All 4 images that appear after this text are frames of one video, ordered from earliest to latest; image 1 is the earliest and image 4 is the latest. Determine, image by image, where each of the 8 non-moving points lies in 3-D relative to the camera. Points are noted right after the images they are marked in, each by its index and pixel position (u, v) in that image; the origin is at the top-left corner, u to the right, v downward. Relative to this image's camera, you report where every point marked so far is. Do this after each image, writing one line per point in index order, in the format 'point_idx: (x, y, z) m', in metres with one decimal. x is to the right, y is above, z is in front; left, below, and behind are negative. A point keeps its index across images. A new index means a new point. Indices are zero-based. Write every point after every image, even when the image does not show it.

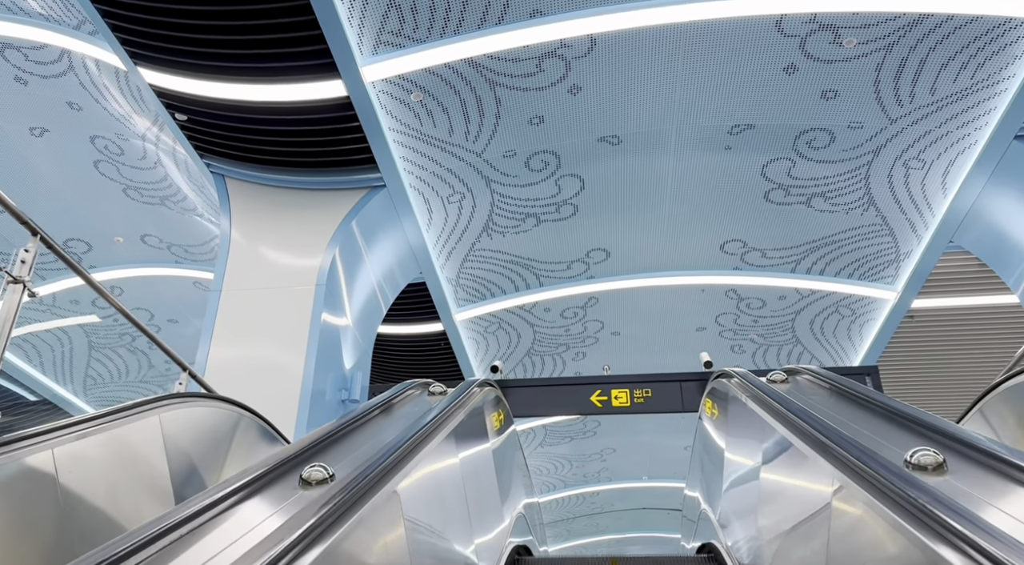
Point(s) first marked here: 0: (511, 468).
0: (-0.1, -1.2, +4.5) m
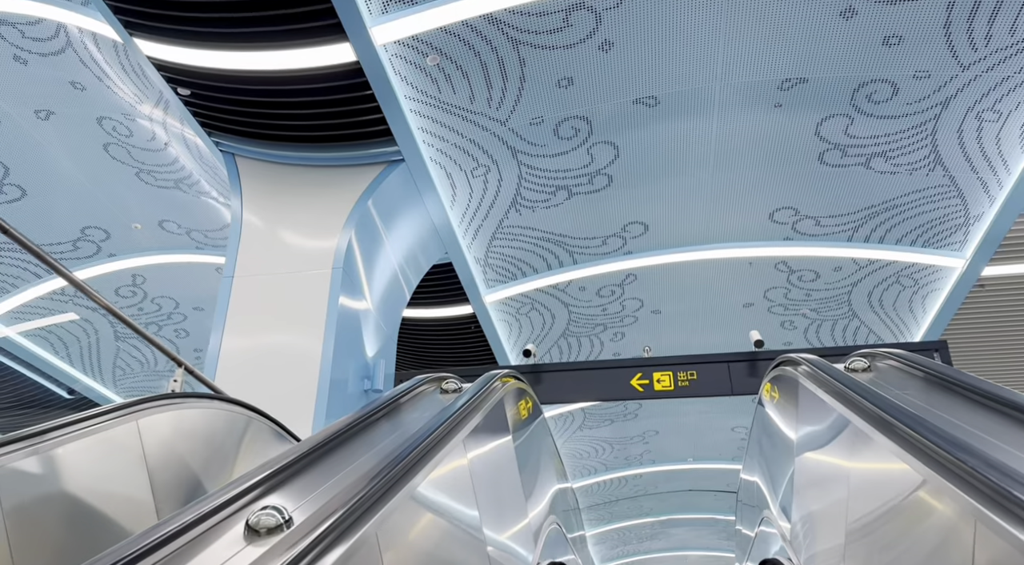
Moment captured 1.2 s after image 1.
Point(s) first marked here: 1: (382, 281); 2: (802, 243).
0: (+0.1, -1.1, +4.1) m
1: (-1.0, 0.0, +5.4) m
2: (+2.9, +0.4, +6.9) m
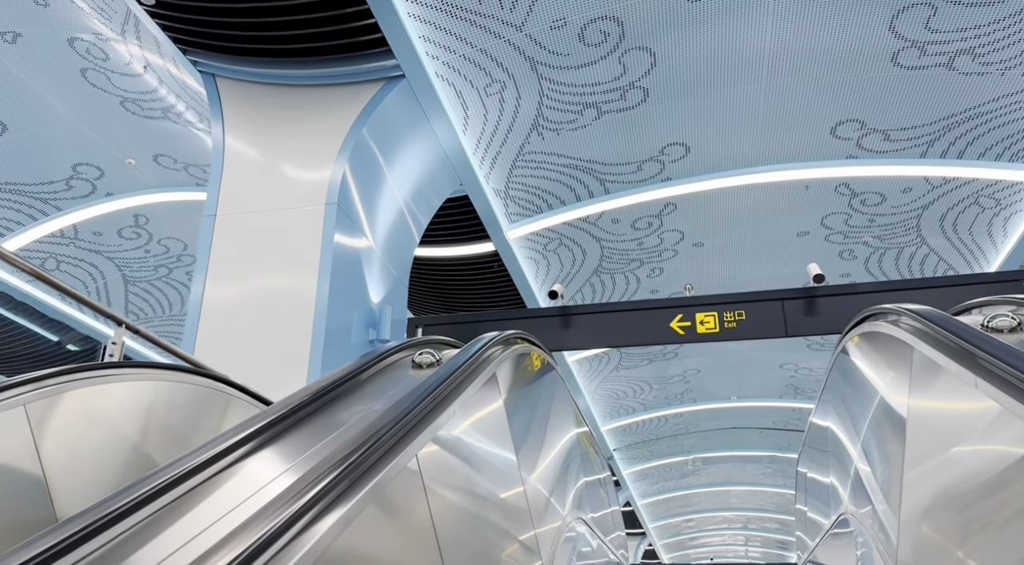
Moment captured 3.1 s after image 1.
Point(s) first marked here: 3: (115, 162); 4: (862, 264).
0: (+0.3, -0.7, +3.5) m
1: (-0.9, +0.4, +4.8) m
2: (+3.1, +1.1, +6.1) m
3: (-3.6, +1.1, +6.3) m
4: (+3.8, +0.2, +7.6) m
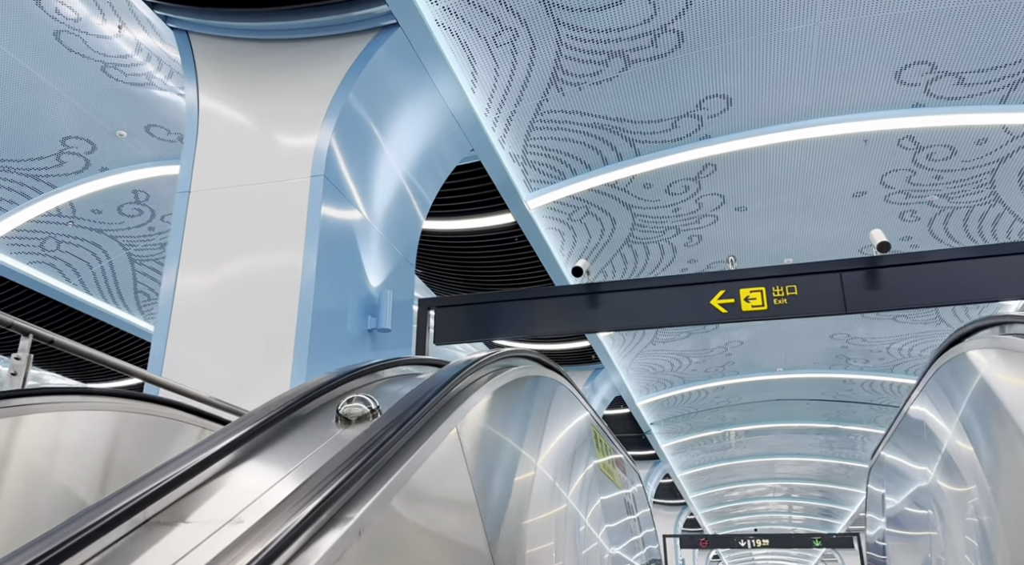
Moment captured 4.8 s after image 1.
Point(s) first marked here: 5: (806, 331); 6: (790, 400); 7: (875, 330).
0: (+0.3, -0.6, +3.0) m
1: (-0.8, +0.6, +4.3) m
2: (+3.2, +1.3, +5.3) m
3: (-3.4, +1.2, +5.9) m
4: (+4.0, +0.6, +6.8) m
5: (+3.9, -0.7, +9.2) m
6: (+4.8, -2.1, +12.2) m
7: (+4.7, -0.6, +8.9) m
